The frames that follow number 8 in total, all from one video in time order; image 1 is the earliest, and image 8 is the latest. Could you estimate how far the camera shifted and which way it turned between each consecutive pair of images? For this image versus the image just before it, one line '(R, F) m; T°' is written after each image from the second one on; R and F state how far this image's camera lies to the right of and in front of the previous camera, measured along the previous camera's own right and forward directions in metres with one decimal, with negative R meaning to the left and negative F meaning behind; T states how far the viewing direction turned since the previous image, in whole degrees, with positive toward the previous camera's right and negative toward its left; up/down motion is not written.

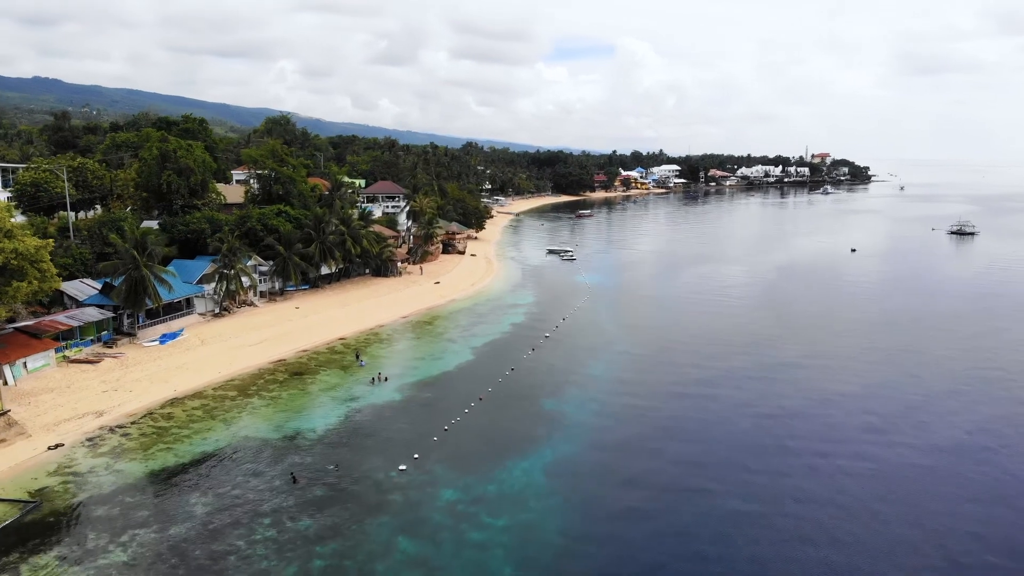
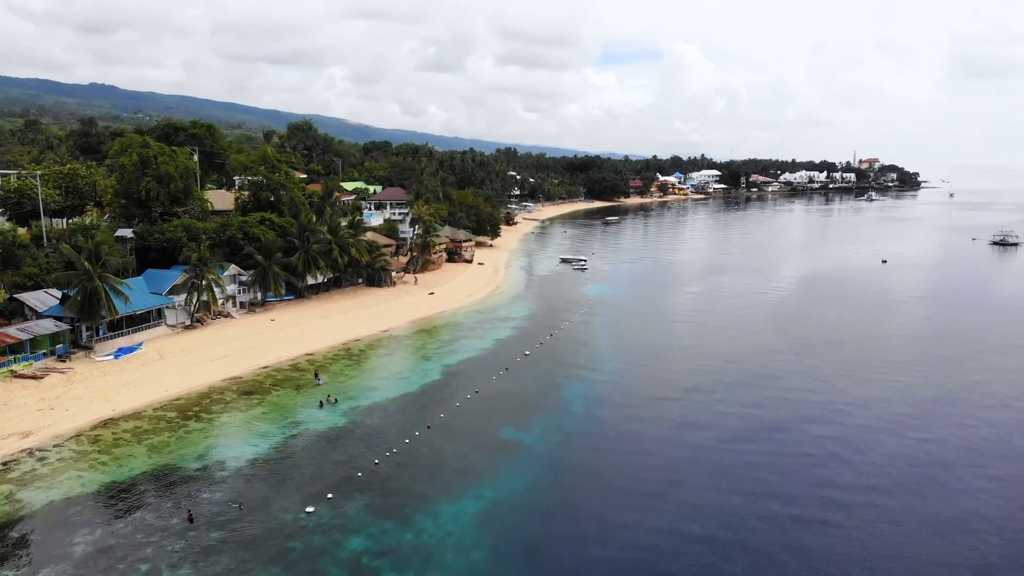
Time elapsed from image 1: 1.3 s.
(+3.4, +2.6) m; -3°
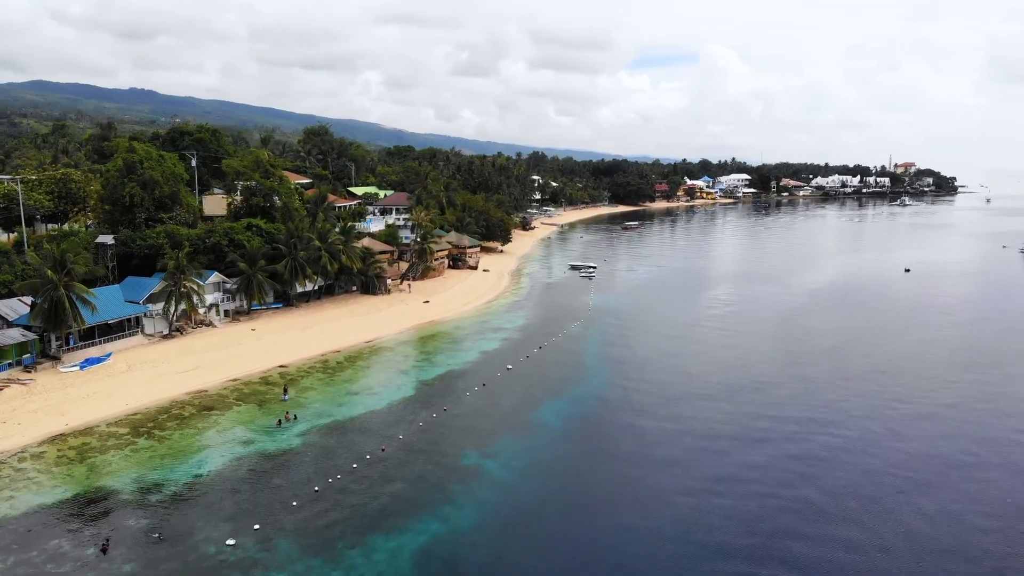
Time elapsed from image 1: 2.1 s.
(+2.4, +1.8) m; -2°
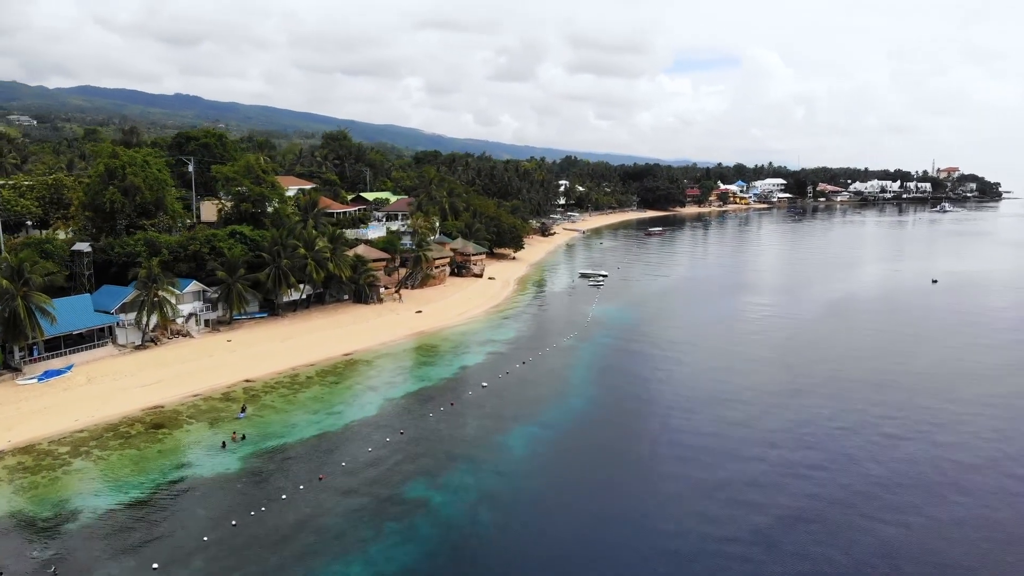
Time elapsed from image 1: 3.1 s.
(+2.8, +2.0) m; -3°
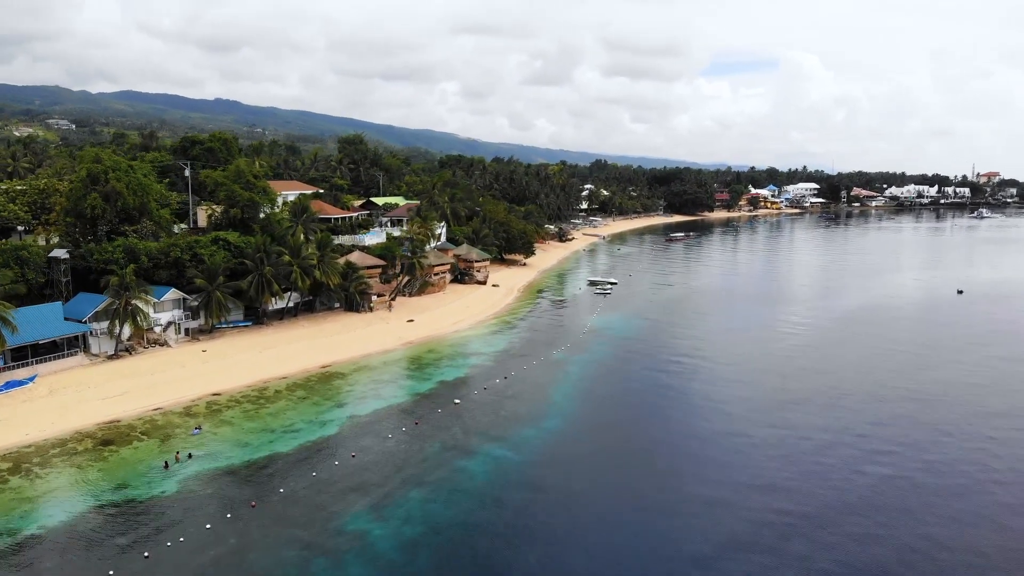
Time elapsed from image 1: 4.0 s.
(+2.6, +1.8) m; -2°
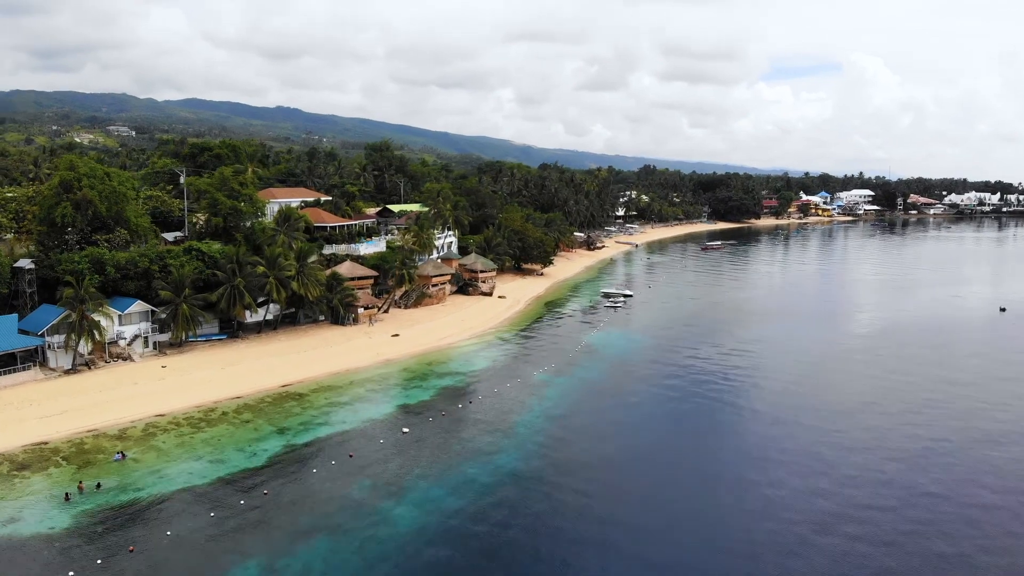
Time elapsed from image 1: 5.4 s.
(+3.9, +2.9) m; -4°
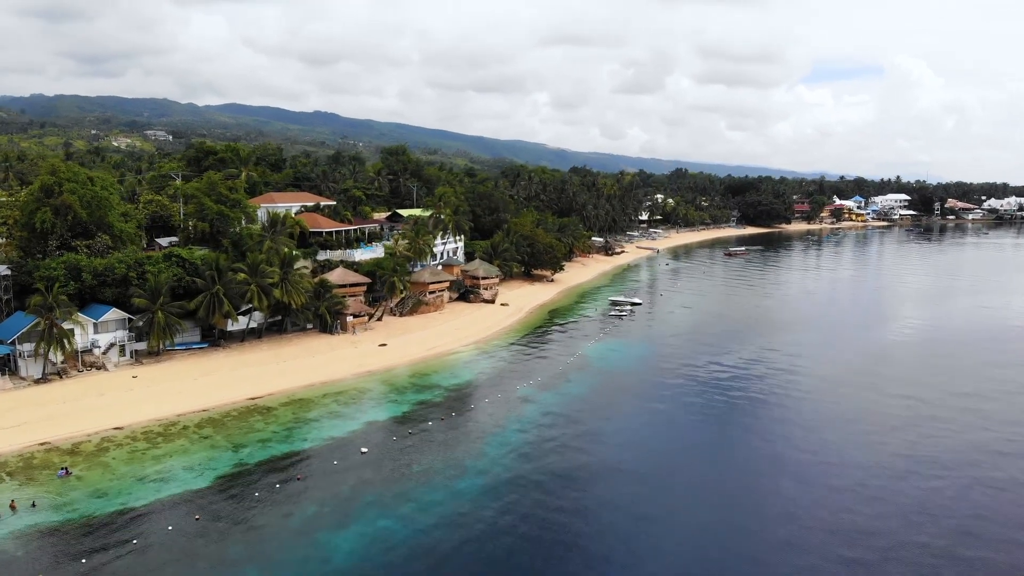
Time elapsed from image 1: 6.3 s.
(+2.6, +1.8) m; -2°
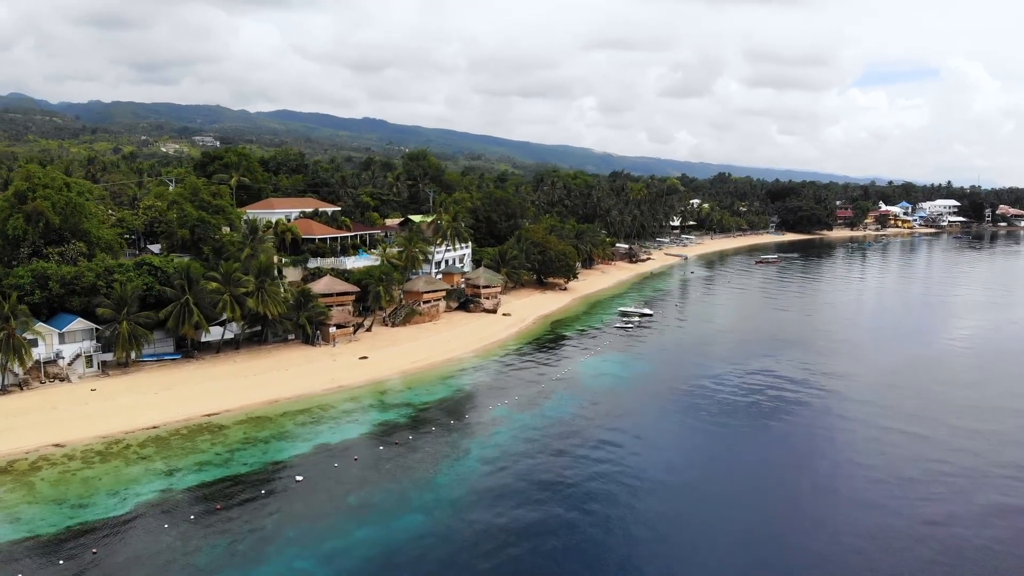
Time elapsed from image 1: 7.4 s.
(+3.4, +2.4) m; -3°
